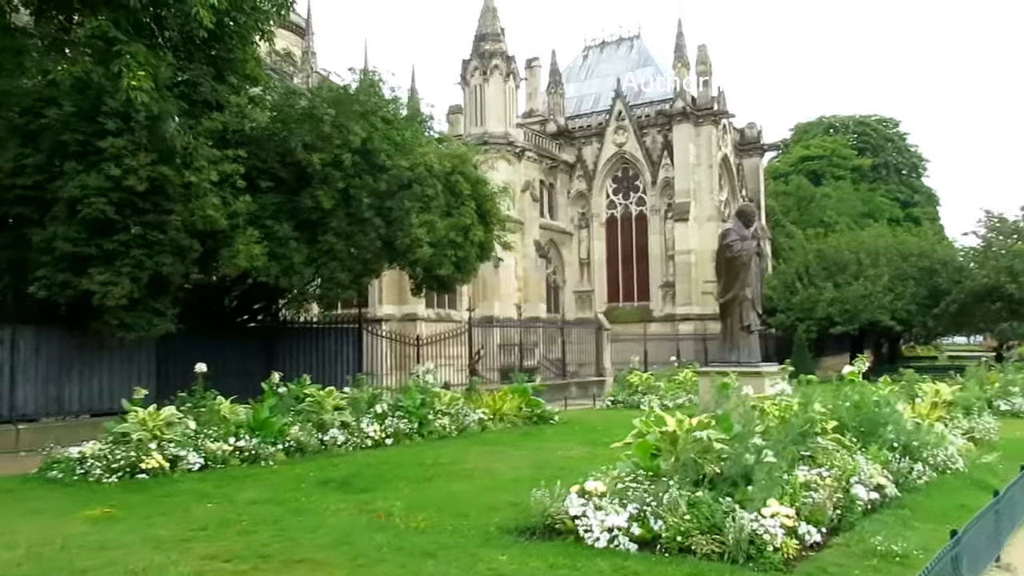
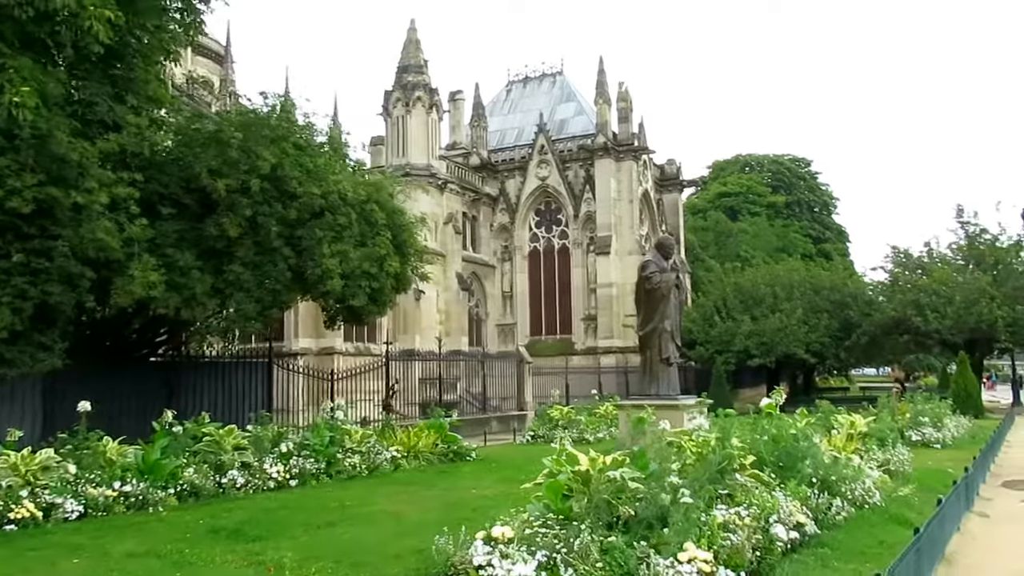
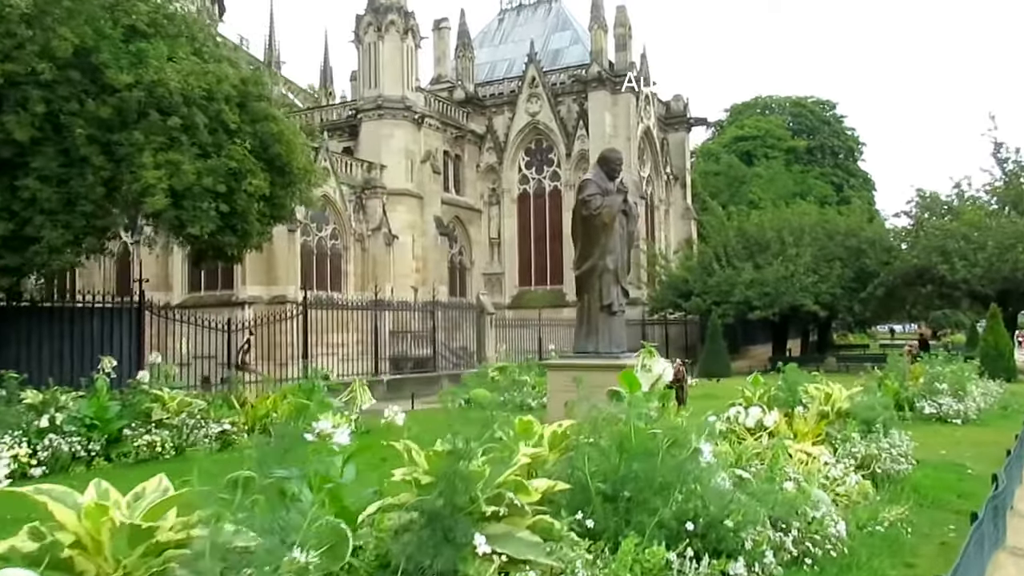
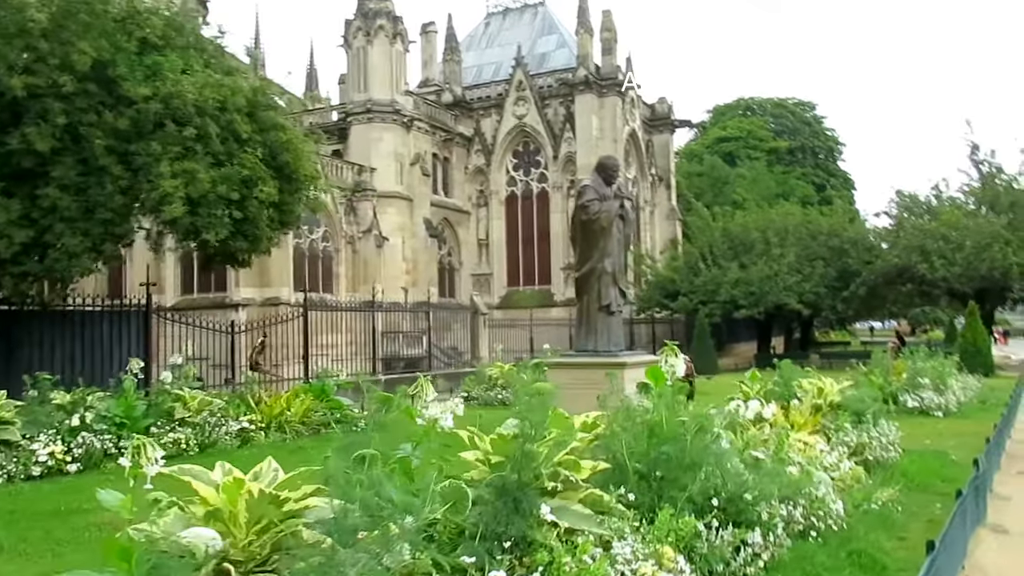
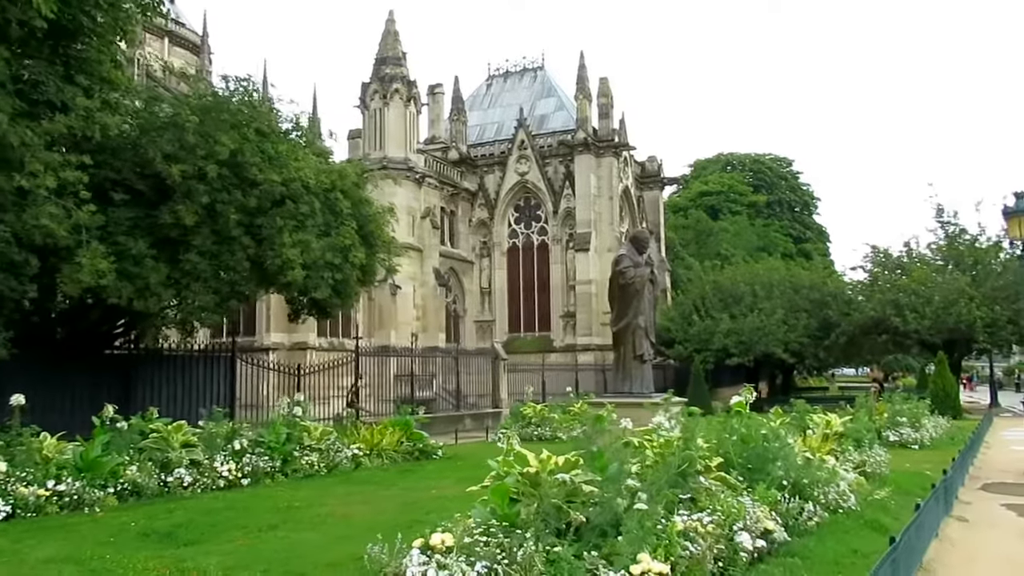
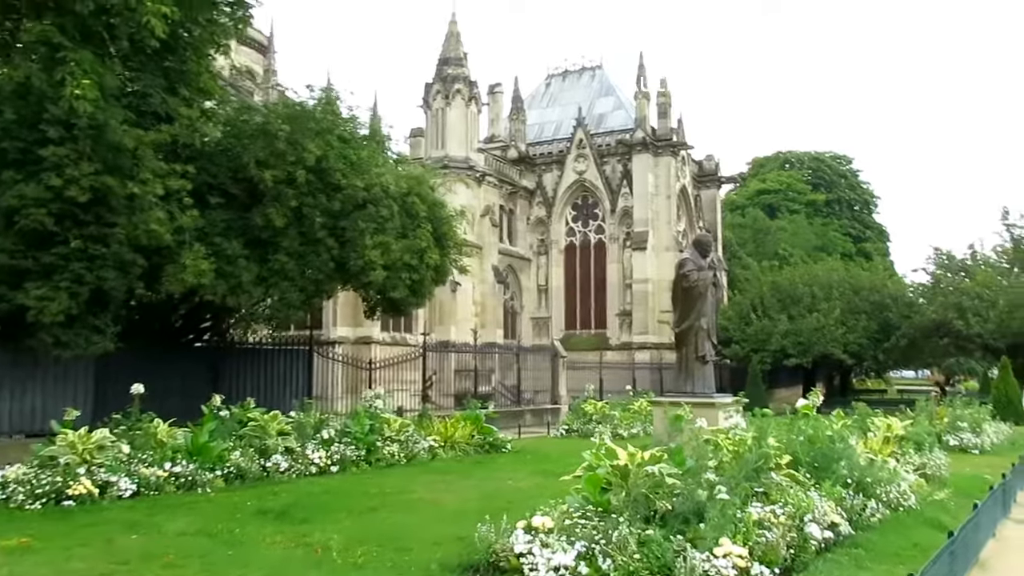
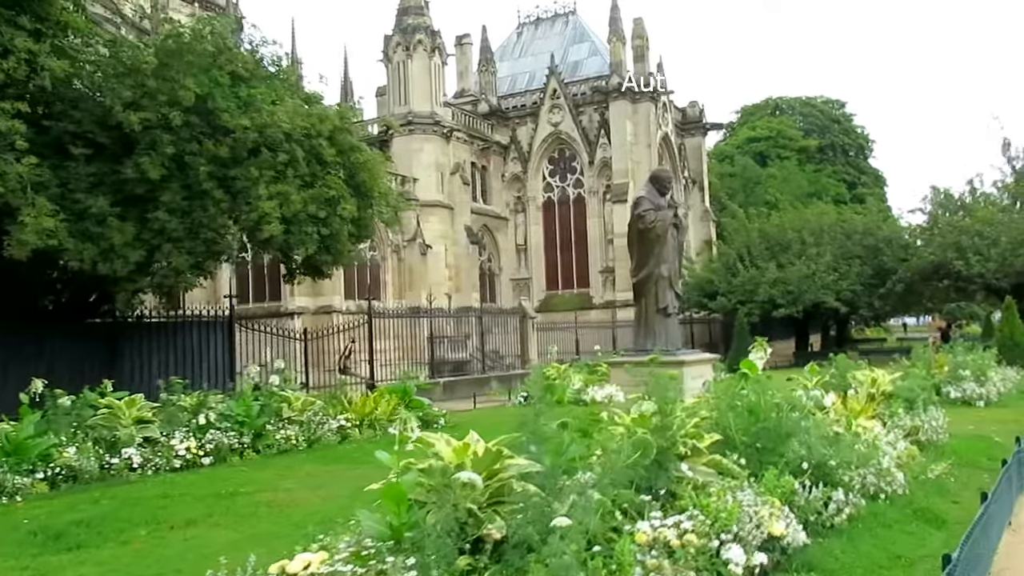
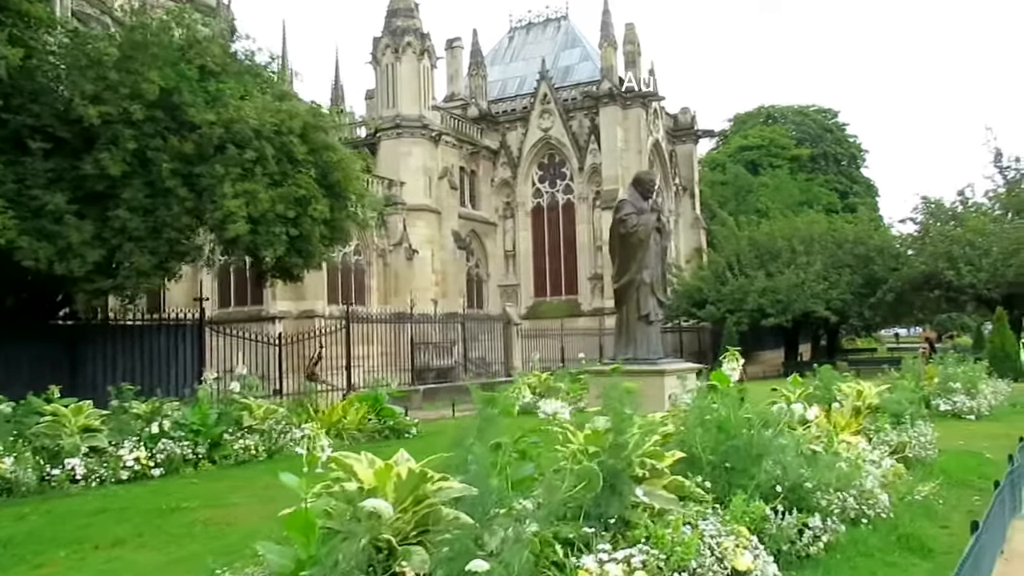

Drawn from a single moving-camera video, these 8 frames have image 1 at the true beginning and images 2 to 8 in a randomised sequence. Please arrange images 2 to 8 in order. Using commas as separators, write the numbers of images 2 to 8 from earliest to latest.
6, 2, 5, 7, 8, 4, 3
